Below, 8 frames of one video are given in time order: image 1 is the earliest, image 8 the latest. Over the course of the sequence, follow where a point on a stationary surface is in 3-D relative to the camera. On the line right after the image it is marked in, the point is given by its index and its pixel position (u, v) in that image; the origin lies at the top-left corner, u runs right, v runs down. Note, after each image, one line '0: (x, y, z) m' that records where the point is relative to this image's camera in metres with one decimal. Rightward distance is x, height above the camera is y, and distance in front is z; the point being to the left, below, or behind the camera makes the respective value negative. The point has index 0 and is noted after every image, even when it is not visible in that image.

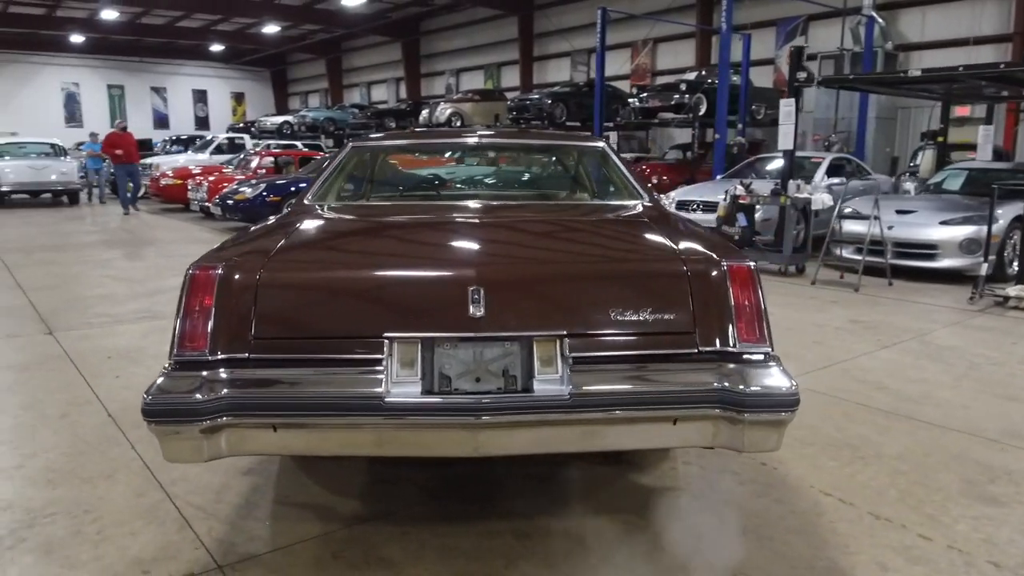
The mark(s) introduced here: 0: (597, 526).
0: (+0.3, -0.8, +2.5) m
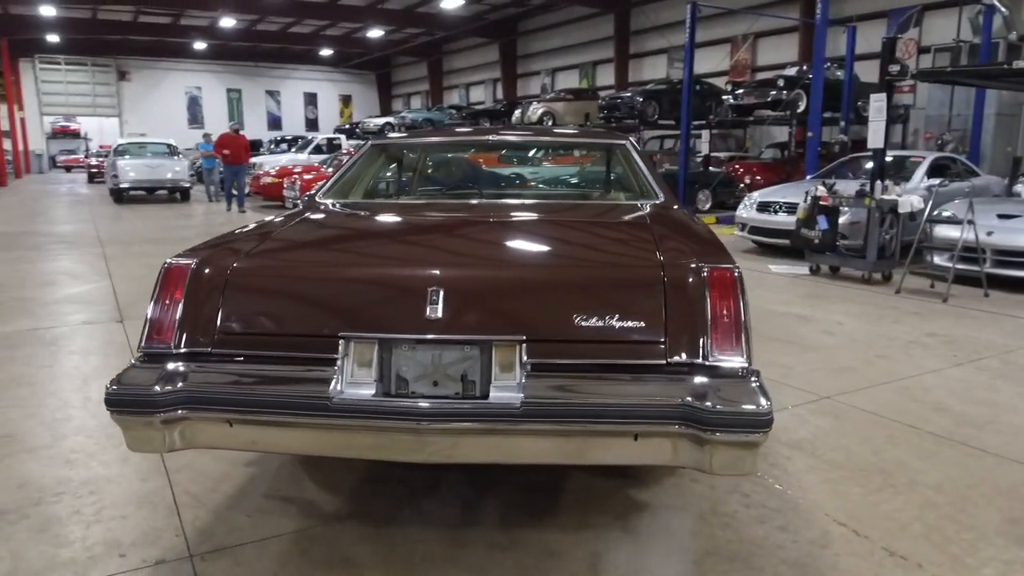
0: (+0.2, -0.8, +2.4) m
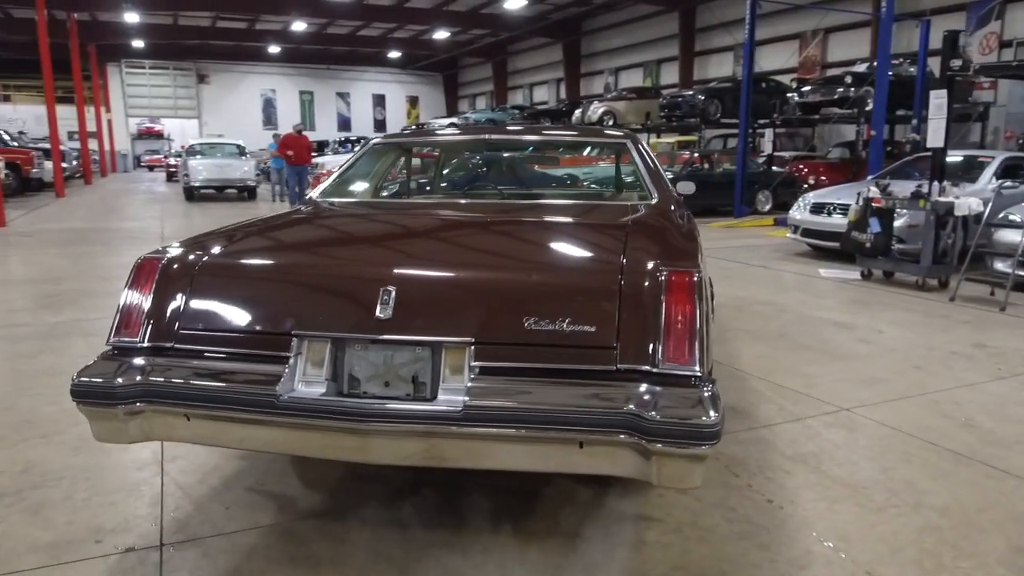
0: (+0.1, -0.8, +2.3) m
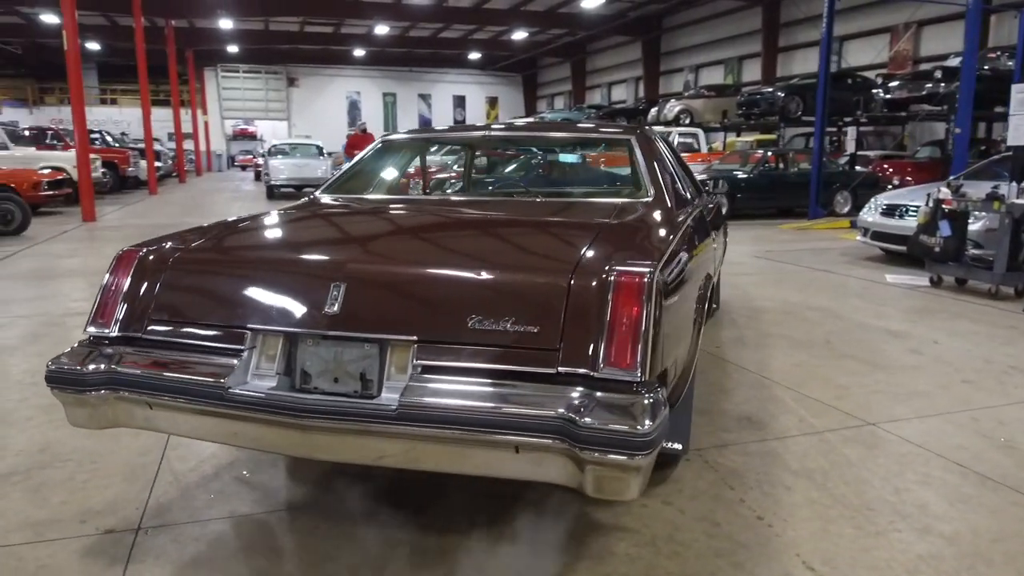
0: (-0.1, -0.8, +2.3) m
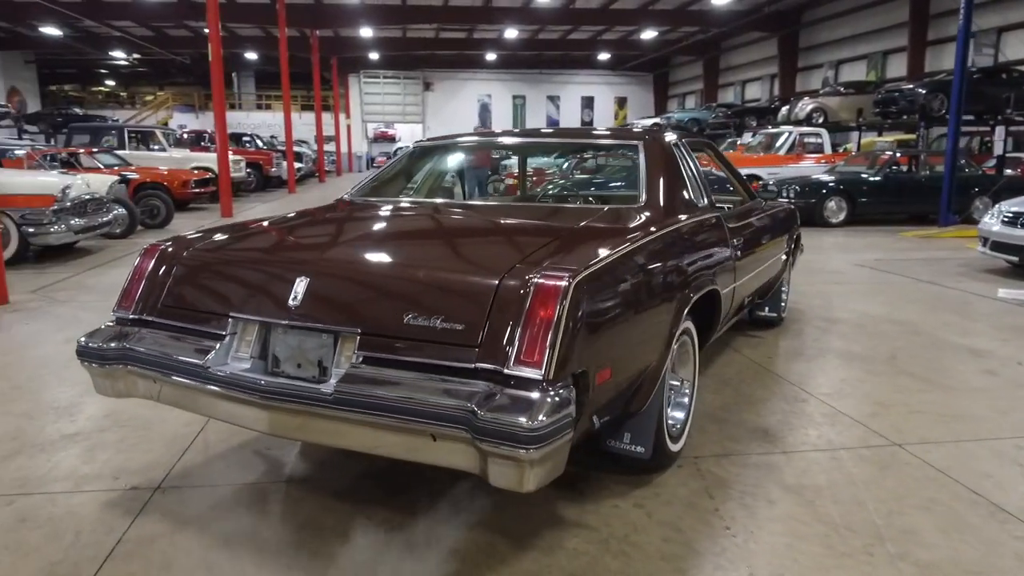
0: (-0.2, -0.8, +2.4) m
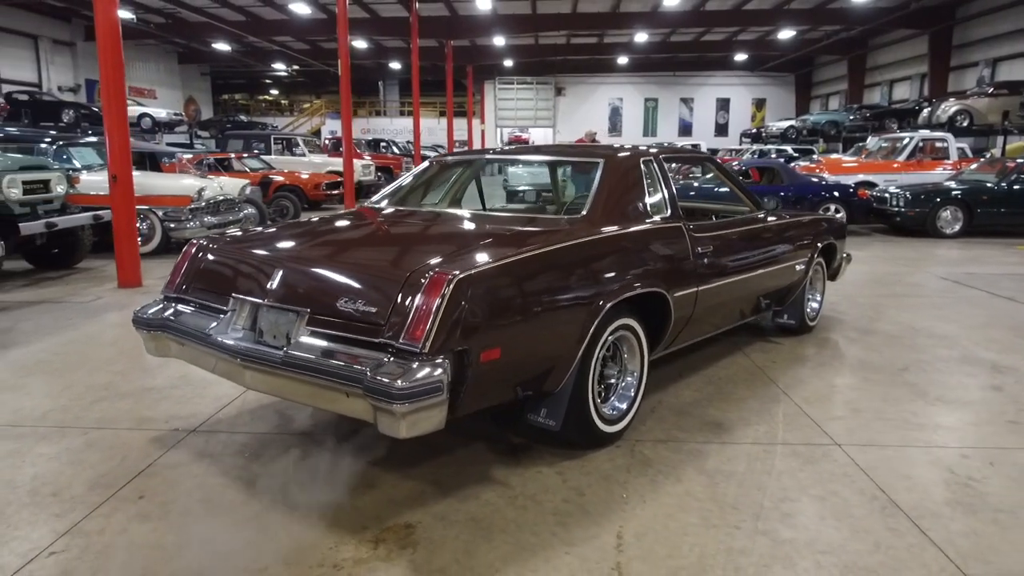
0: (-0.5, -0.8, +3.0) m
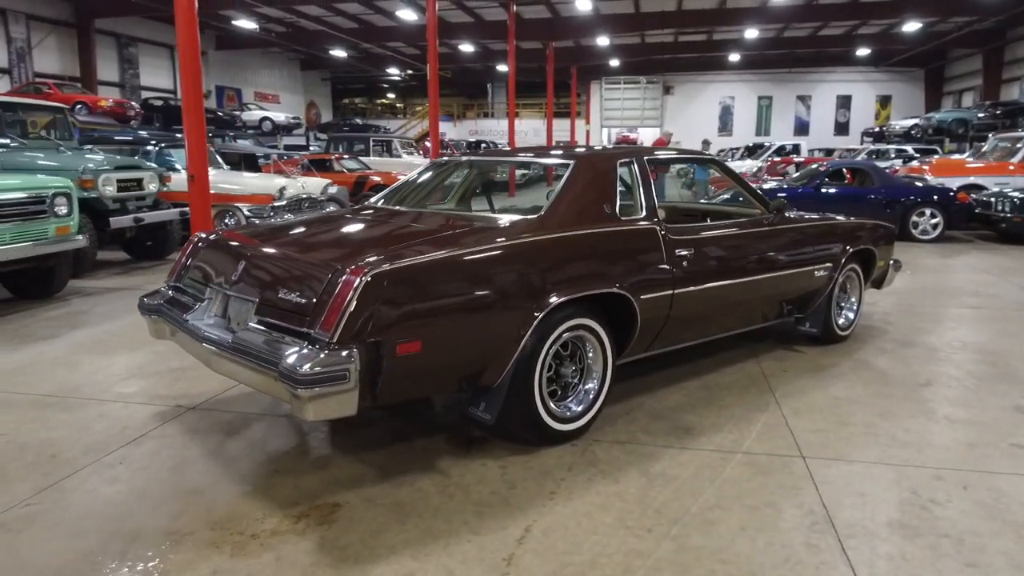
0: (-0.7, -0.8, +3.2) m
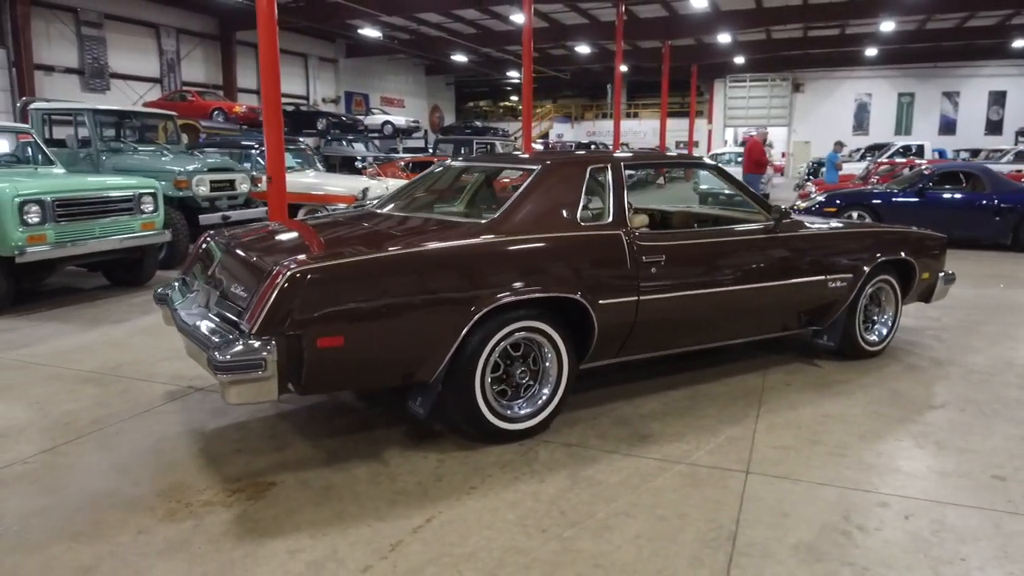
0: (-1.0, -0.7, +3.4) m
